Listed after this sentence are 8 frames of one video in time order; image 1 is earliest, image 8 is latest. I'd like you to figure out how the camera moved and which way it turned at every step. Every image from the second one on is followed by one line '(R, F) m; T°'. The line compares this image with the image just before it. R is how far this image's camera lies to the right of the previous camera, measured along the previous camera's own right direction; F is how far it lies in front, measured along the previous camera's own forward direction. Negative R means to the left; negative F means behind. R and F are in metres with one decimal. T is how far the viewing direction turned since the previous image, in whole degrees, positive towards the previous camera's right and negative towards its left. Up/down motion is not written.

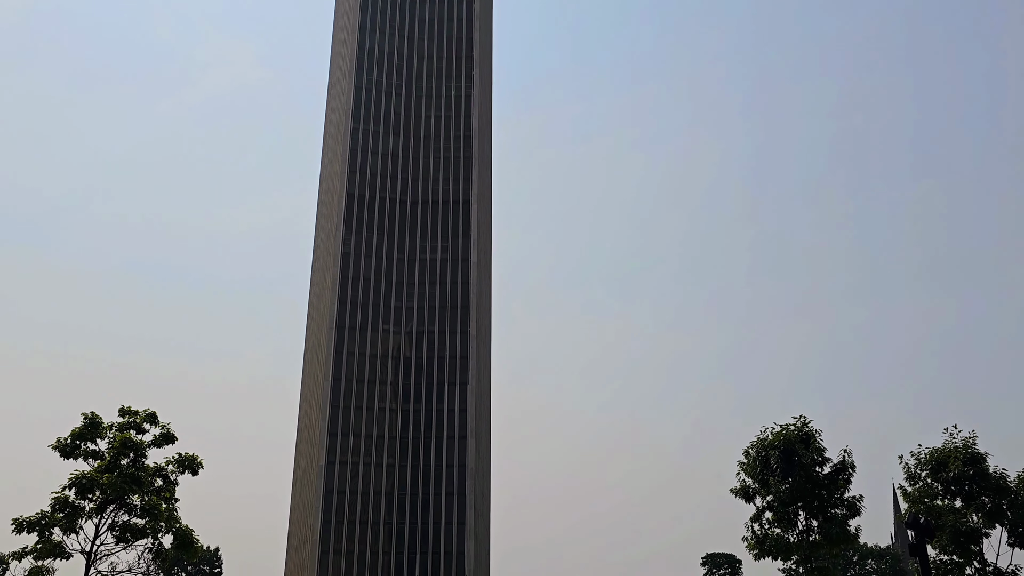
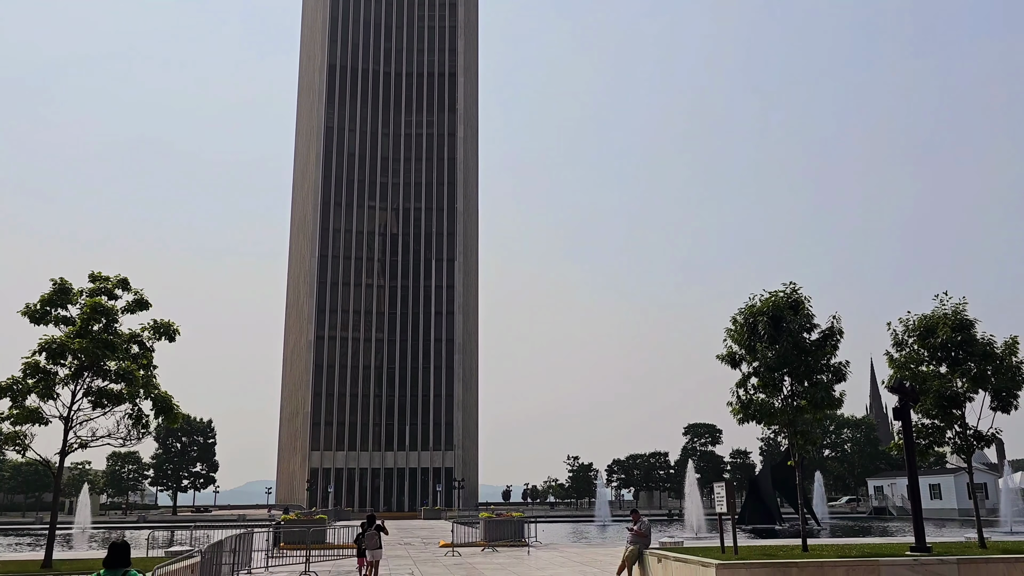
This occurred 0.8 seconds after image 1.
(+0.2, +1.4) m; +1°
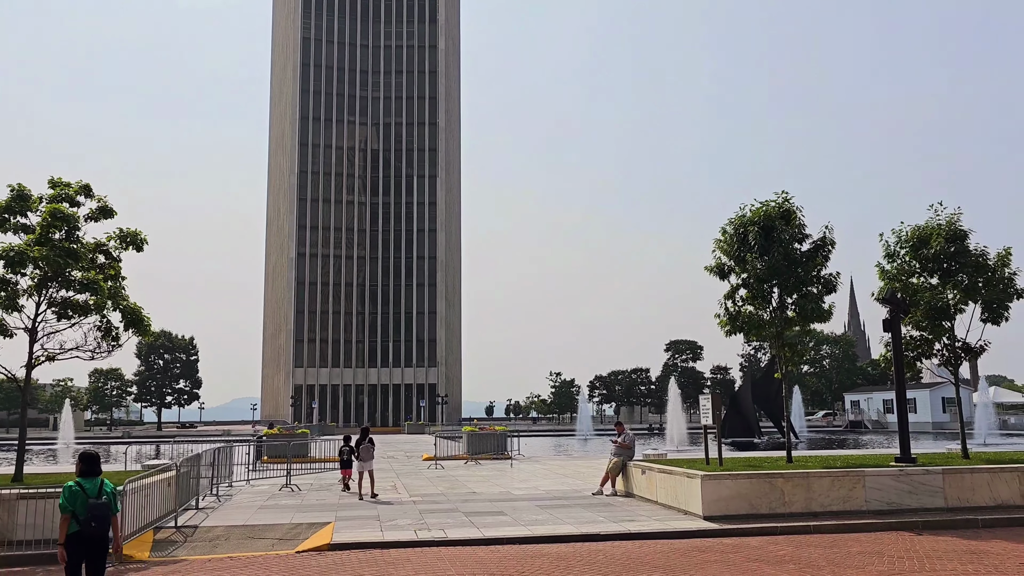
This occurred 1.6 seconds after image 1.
(0.0, +1.3) m; +1°
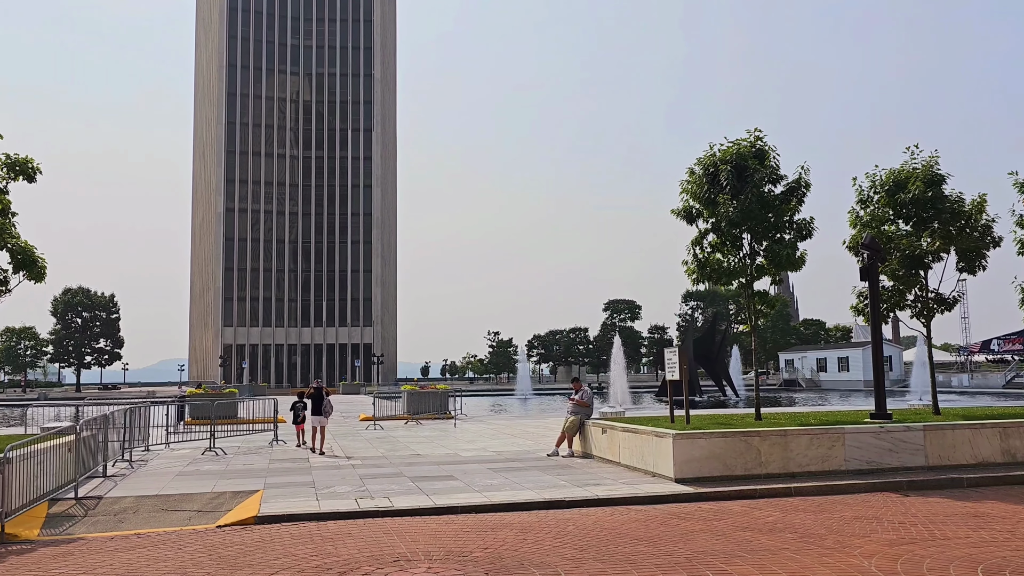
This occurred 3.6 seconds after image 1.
(-0.6, +3.7) m; +4°
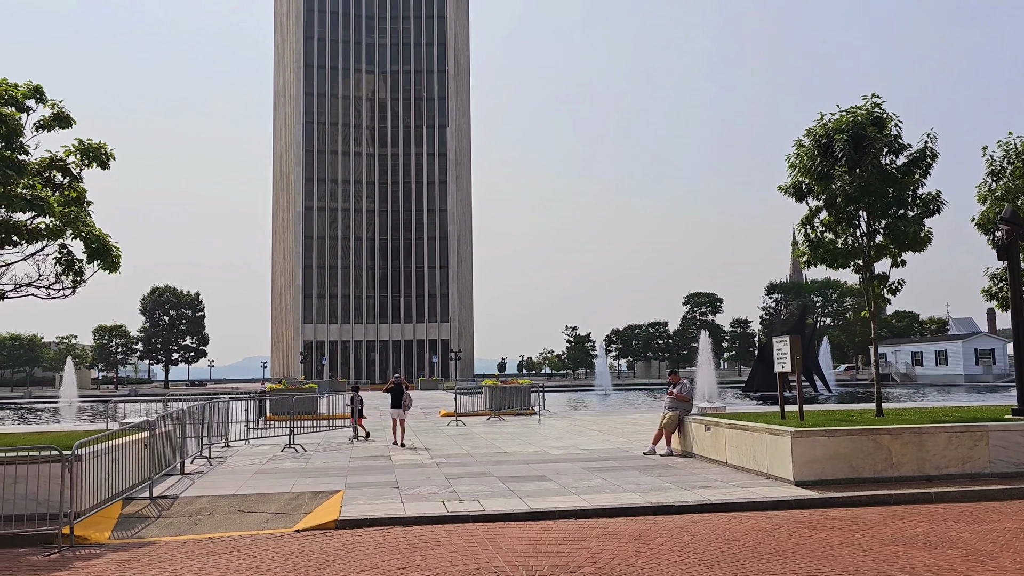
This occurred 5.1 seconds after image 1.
(-0.7, +2.5) m; -5°
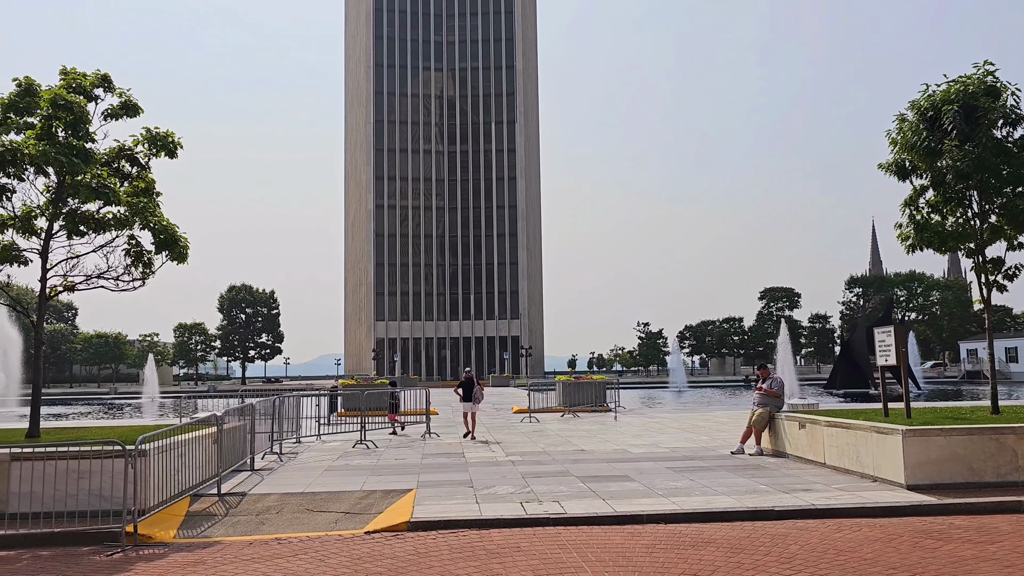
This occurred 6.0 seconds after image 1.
(-0.3, +1.7) m; -5°
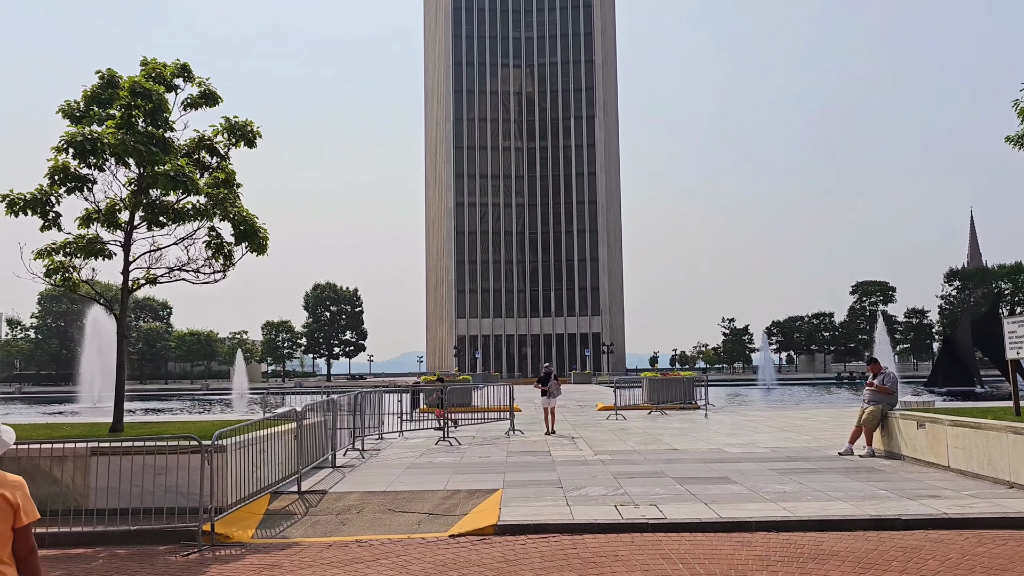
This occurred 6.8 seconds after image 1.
(-0.3, +1.5) m; -5°
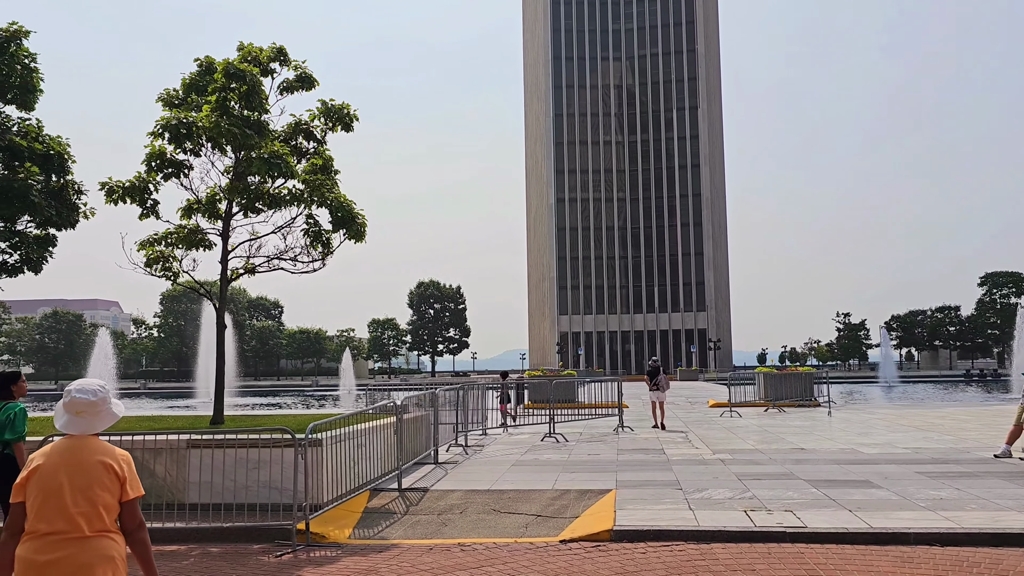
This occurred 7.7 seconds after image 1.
(-0.3, +1.8) m; -7°
